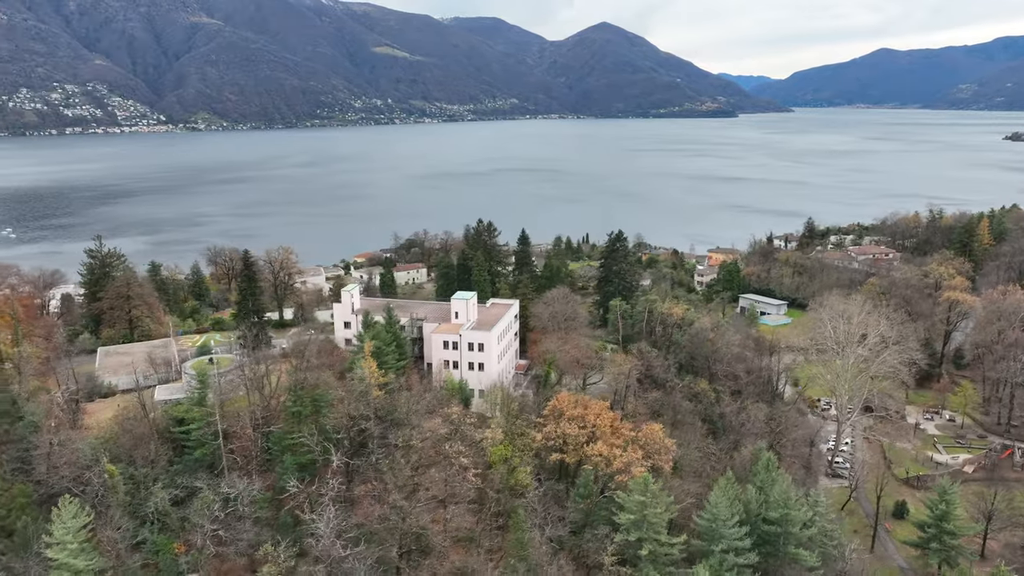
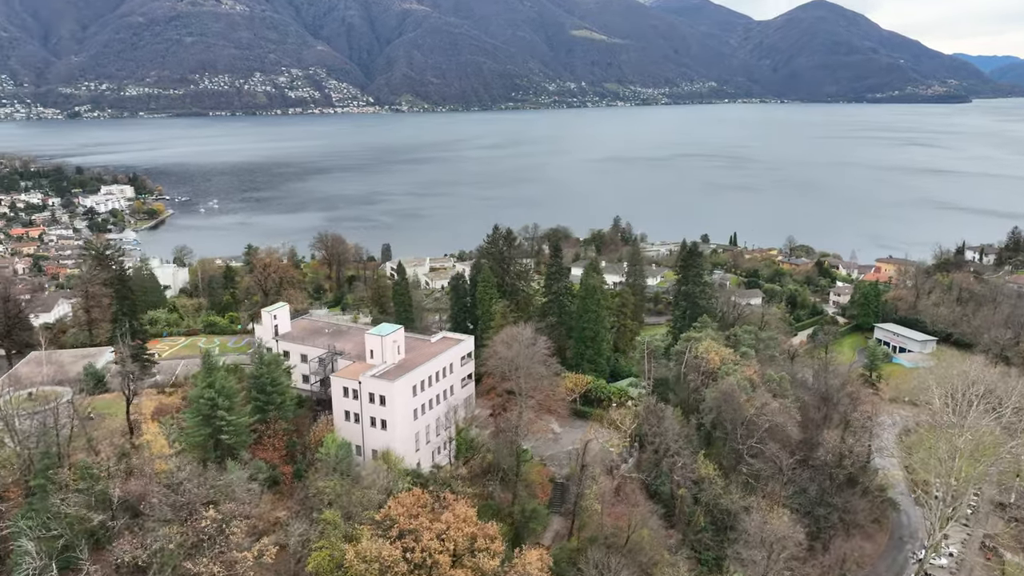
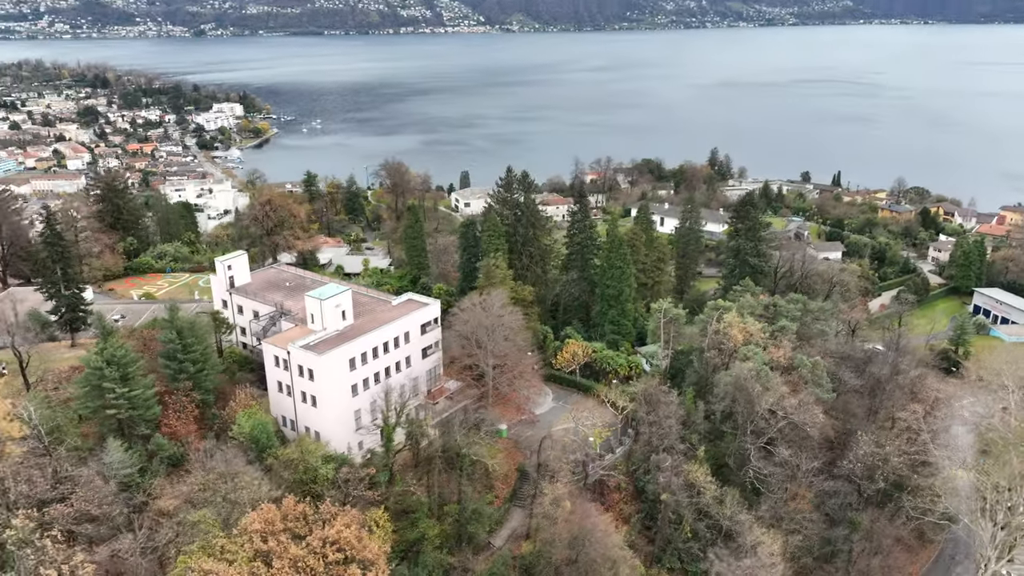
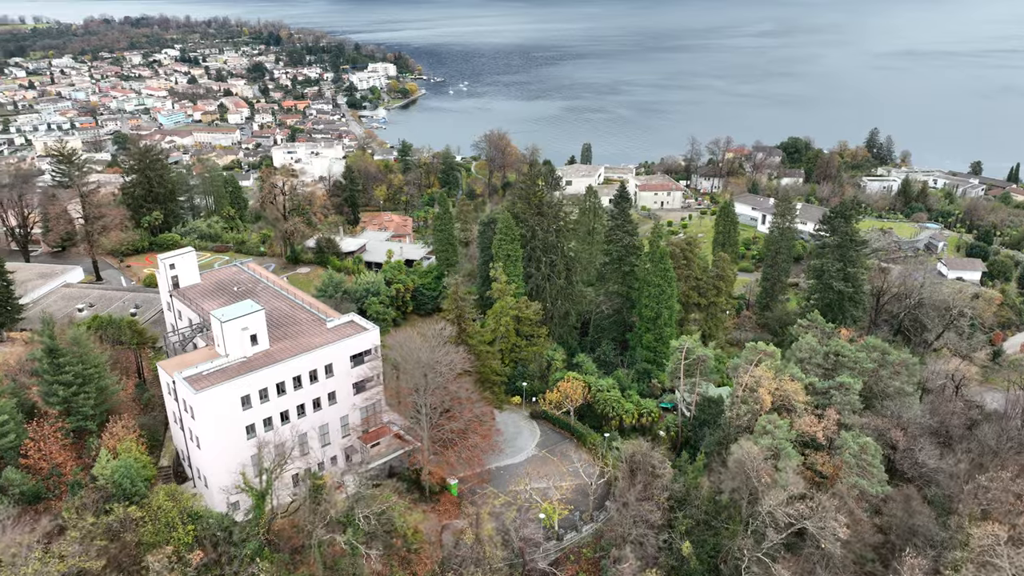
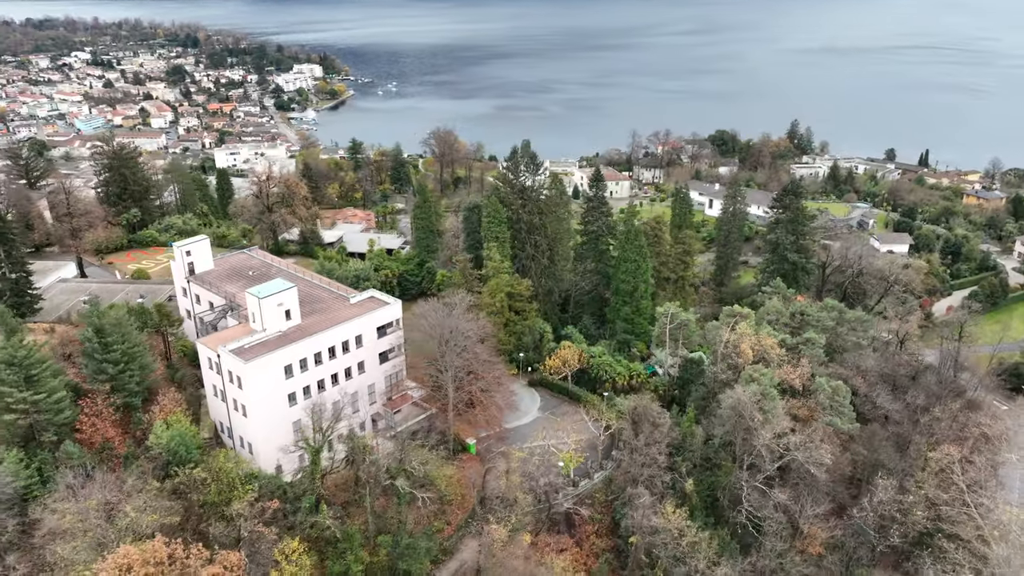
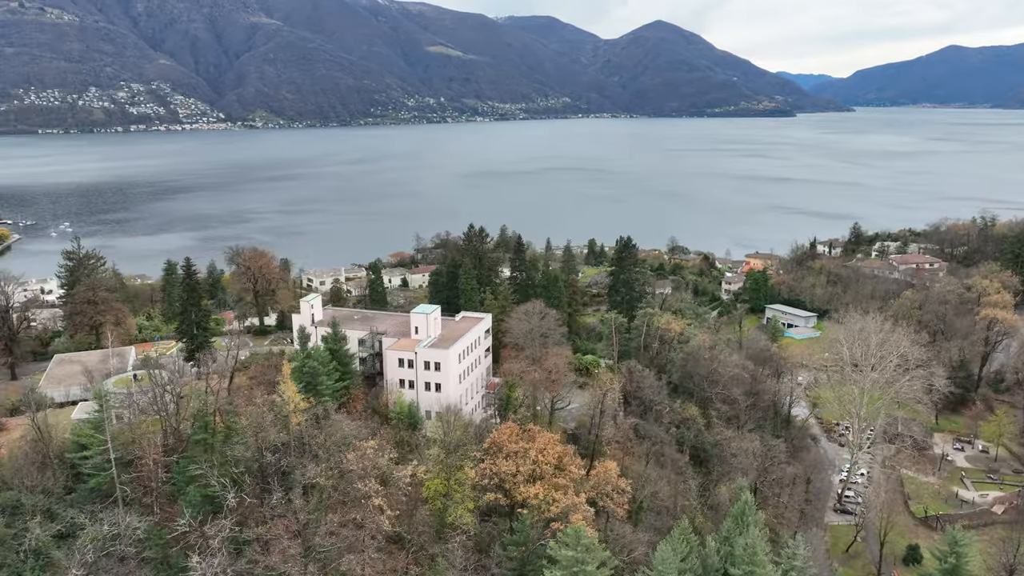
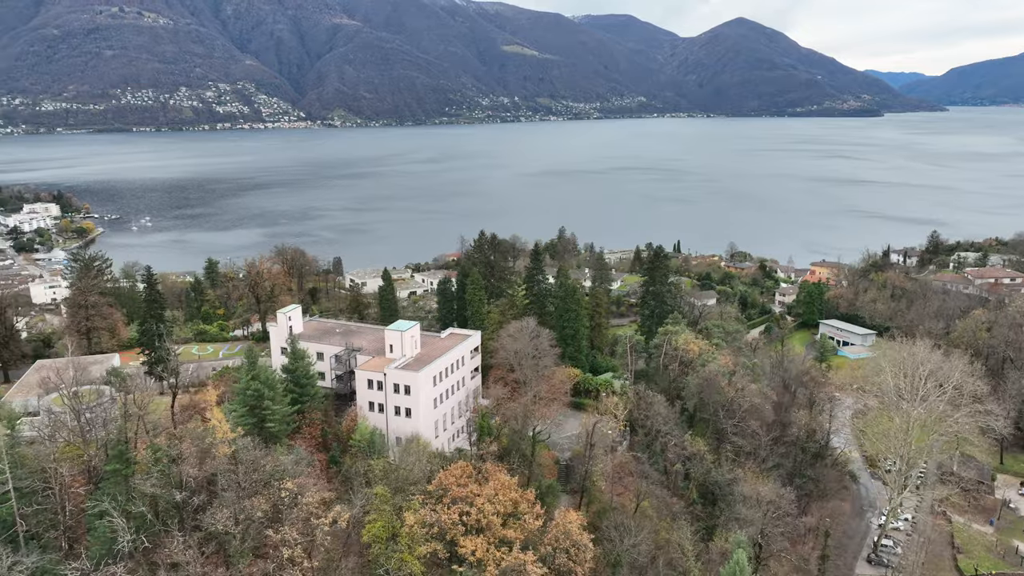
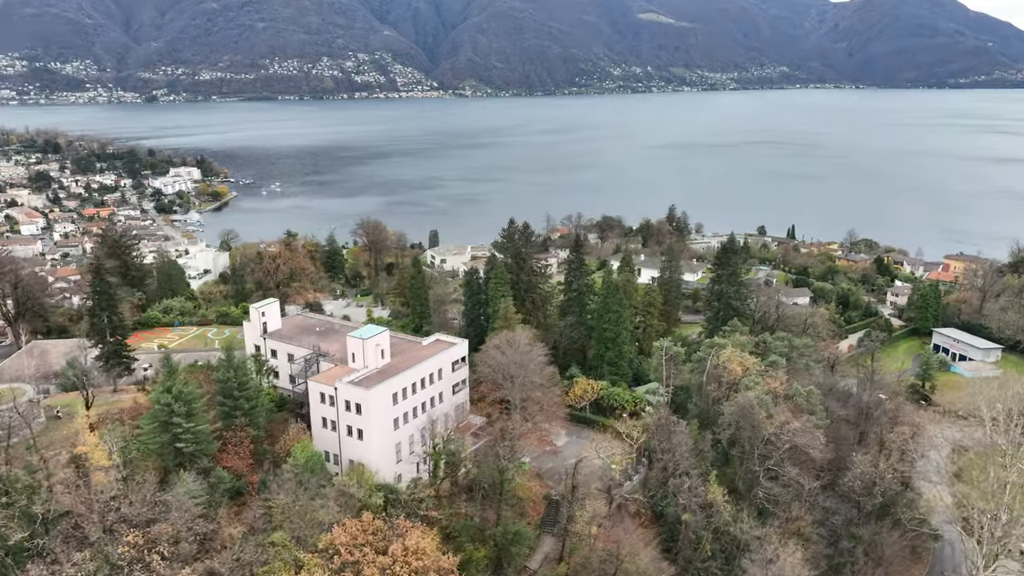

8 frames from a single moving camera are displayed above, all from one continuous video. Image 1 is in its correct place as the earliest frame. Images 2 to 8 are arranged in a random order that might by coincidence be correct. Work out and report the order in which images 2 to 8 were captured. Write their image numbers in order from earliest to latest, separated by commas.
6, 7, 2, 8, 3, 5, 4
